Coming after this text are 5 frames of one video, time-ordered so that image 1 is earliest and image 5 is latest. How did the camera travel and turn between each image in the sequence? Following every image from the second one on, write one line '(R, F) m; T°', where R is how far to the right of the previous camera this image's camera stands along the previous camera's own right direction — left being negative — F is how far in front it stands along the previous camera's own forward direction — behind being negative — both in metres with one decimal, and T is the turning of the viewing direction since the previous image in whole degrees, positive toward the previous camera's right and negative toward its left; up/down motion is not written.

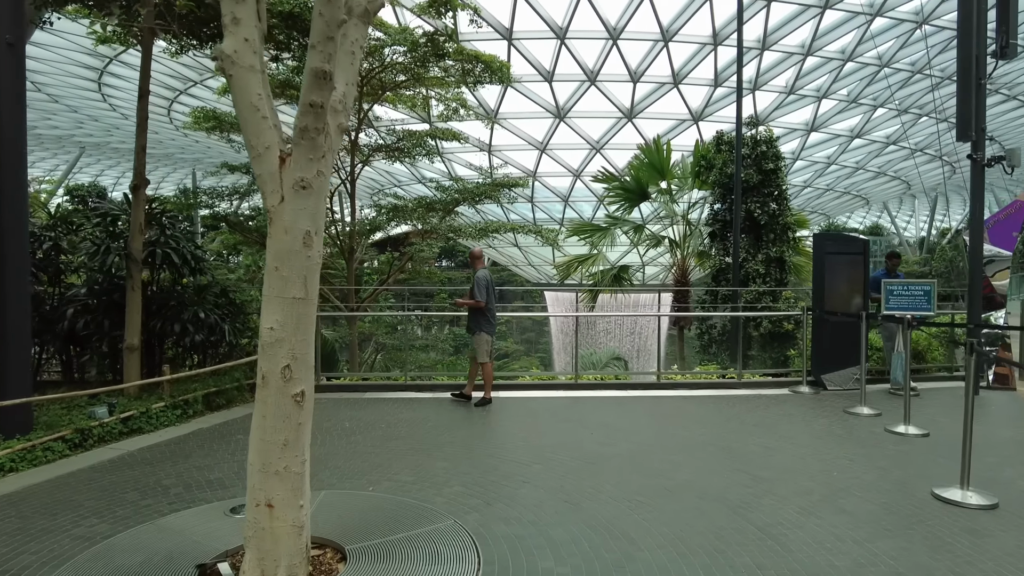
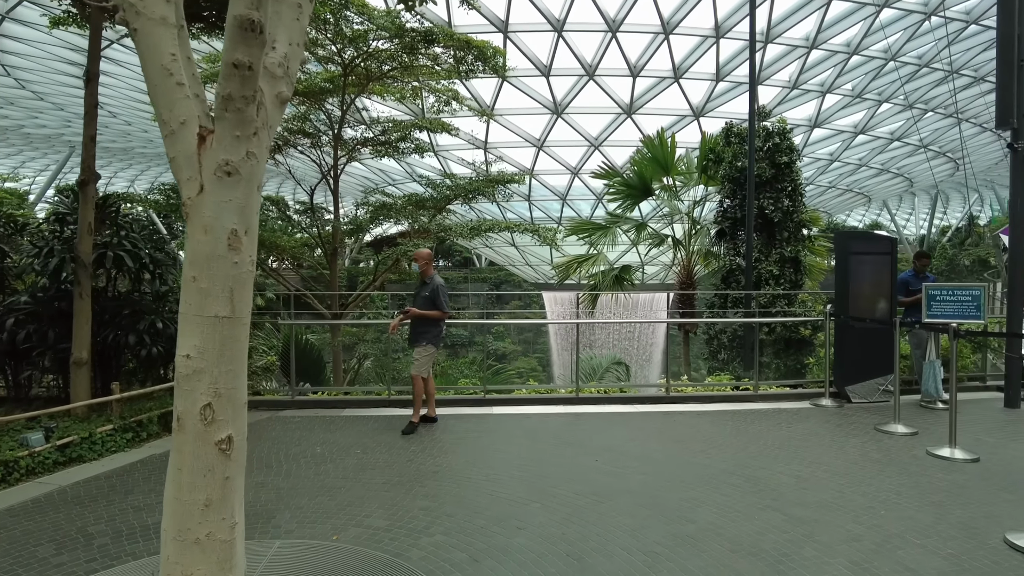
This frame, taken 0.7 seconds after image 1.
(0.0, +0.6) m; 0°
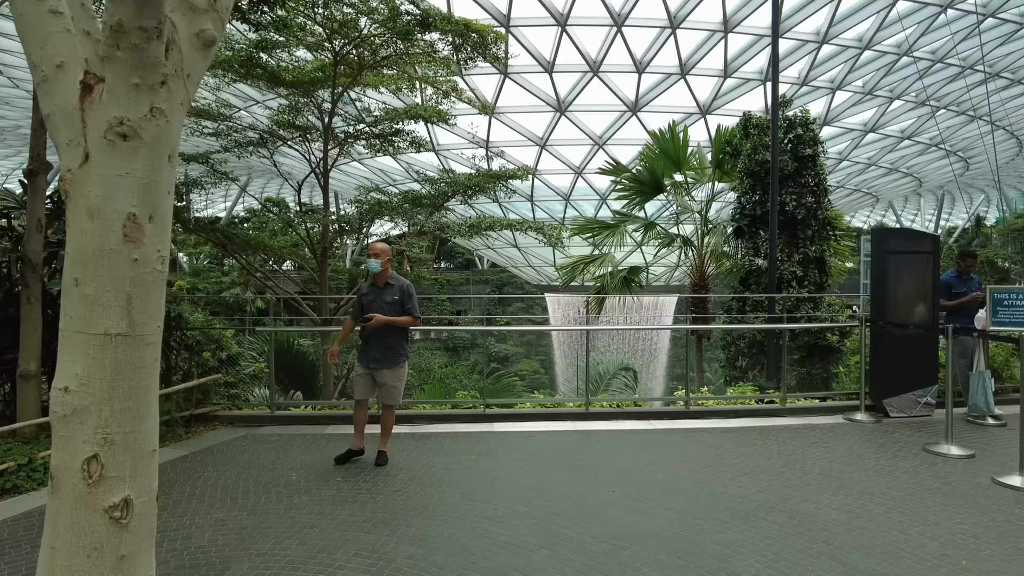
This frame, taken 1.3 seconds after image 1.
(0.0, +0.6) m; 0°
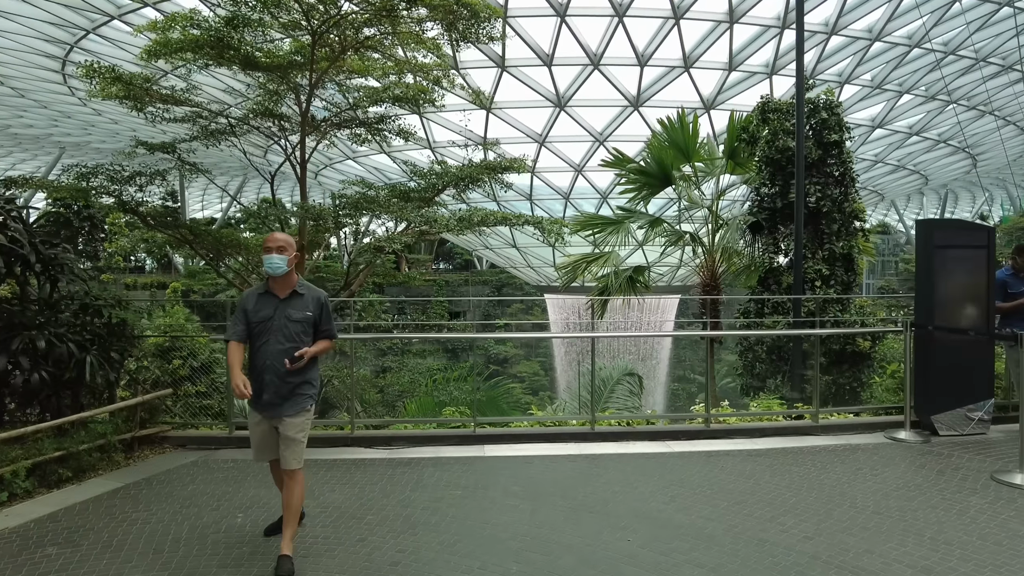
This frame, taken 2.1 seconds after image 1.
(0.0, +0.8) m; 0°
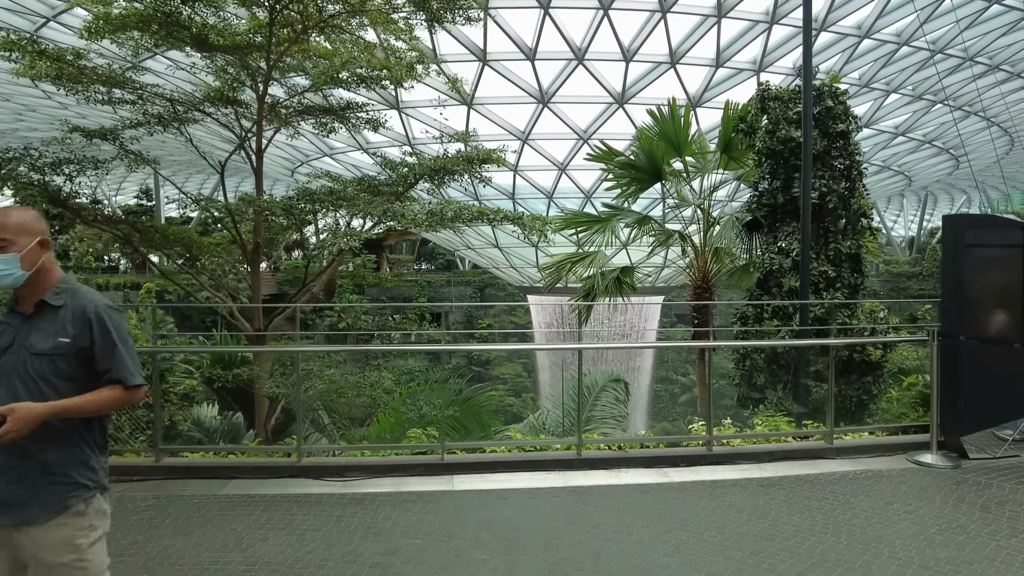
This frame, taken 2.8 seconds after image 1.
(+0.1, +0.7) m; +1°
